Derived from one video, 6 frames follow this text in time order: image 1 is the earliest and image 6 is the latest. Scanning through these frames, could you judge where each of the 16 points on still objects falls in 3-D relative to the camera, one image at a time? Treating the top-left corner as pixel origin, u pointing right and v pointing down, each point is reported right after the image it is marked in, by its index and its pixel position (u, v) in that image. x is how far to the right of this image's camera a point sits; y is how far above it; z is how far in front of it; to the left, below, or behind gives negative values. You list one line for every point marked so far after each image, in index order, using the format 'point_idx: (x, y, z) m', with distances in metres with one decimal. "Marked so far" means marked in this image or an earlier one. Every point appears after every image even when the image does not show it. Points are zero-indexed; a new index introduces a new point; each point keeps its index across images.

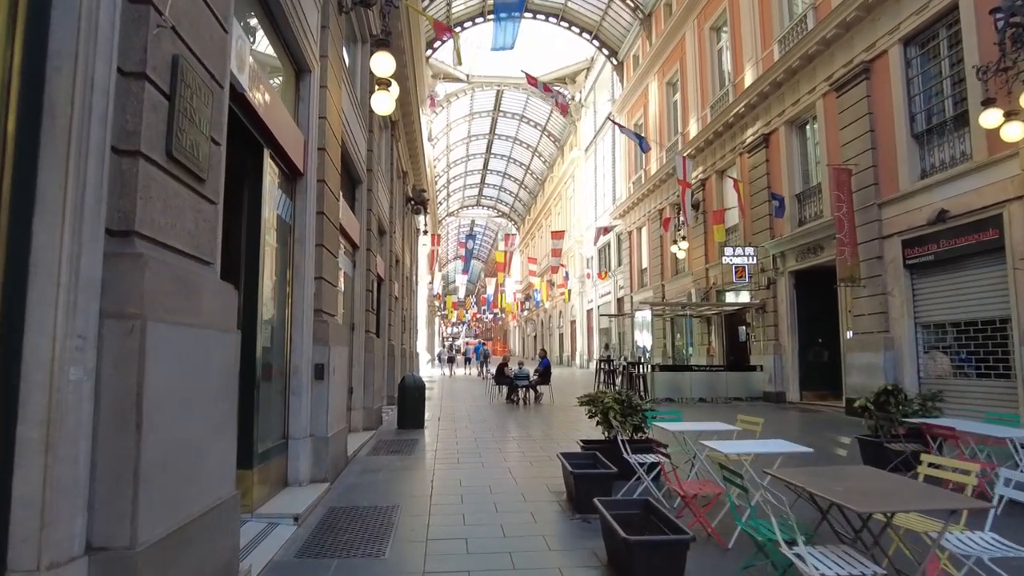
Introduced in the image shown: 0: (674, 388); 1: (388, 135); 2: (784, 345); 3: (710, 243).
0: (+3.9, -2.3, +15.8) m
1: (-2.8, +3.5, +15.3) m
2: (+6.3, -1.3, +15.7) m
3: (+5.8, +1.3, +19.7) m
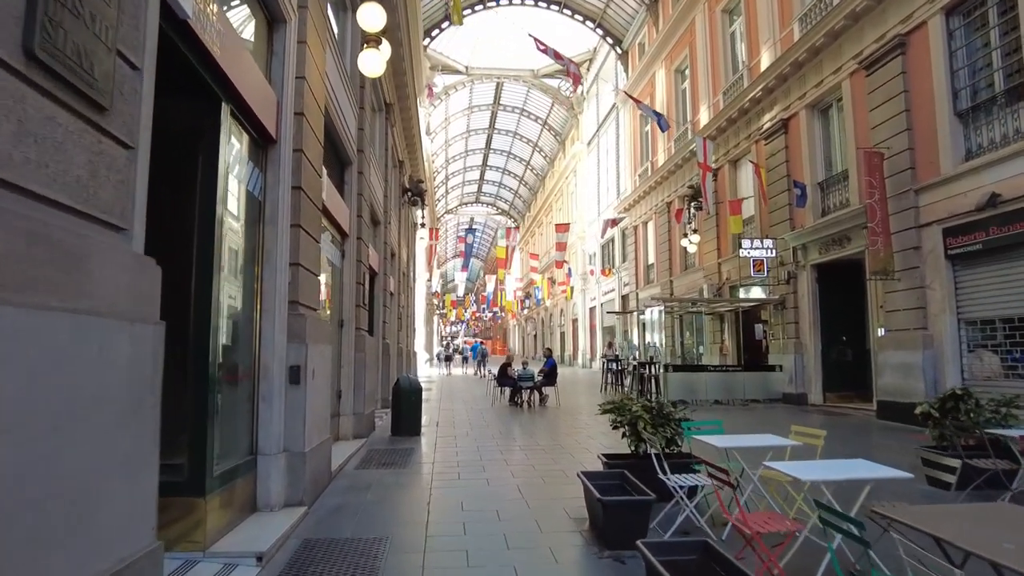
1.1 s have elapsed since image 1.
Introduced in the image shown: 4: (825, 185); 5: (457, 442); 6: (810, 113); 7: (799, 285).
0: (+3.9, -2.2, +14.9) m
1: (-2.7, +3.6, +14.3) m
2: (+6.4, -1.2, +14.7) m
3: (+5.9, +1.5, +18.7) m
4: (+6.6, +2.2, +14.2) m
5: (-0.8, -2.2, +9.6) m
6: (+6.4, +3.8, +14.5) m
7: (+6.4, +0.1, +15.0) m
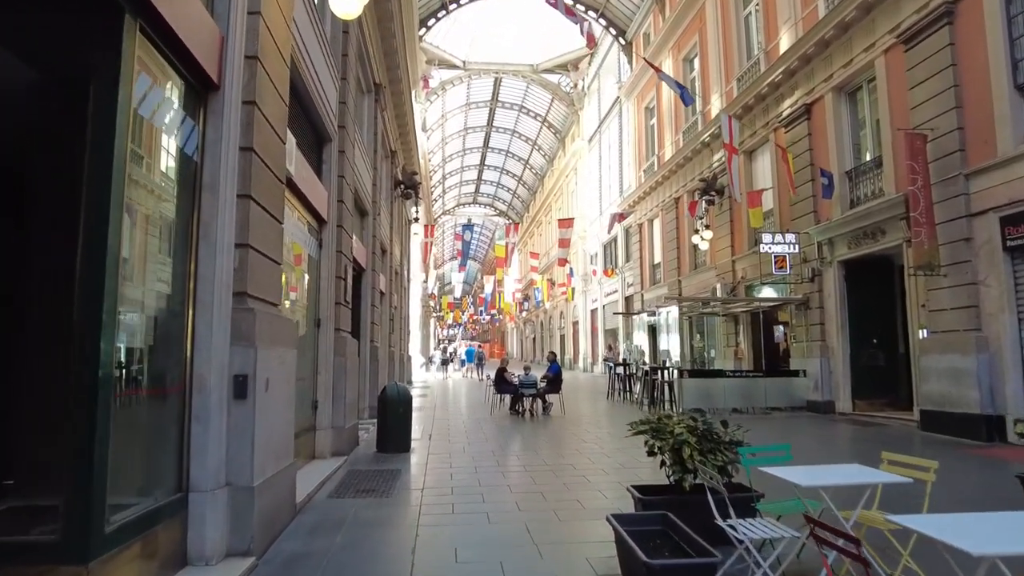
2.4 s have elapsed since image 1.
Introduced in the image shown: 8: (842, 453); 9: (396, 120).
0: (+3.9, -2.2, +13.7) m
1: (-2.7, +3.6, +13.1) m
2: (+6.4, -1.2, +13.5) m
3: (+5.9, +1.5, +17.5) m
4: (+6.6, +2.2, +13.0) m
5: (-0.8, -2.1, +8.4) m
6: (+6.4, +3.8, +13.4) m
7: (+6.4, +0.1, +13.8) m
8: (+4.8, -2.4, +9.8) m
9: (-2.9, +4.2, +17.0) m
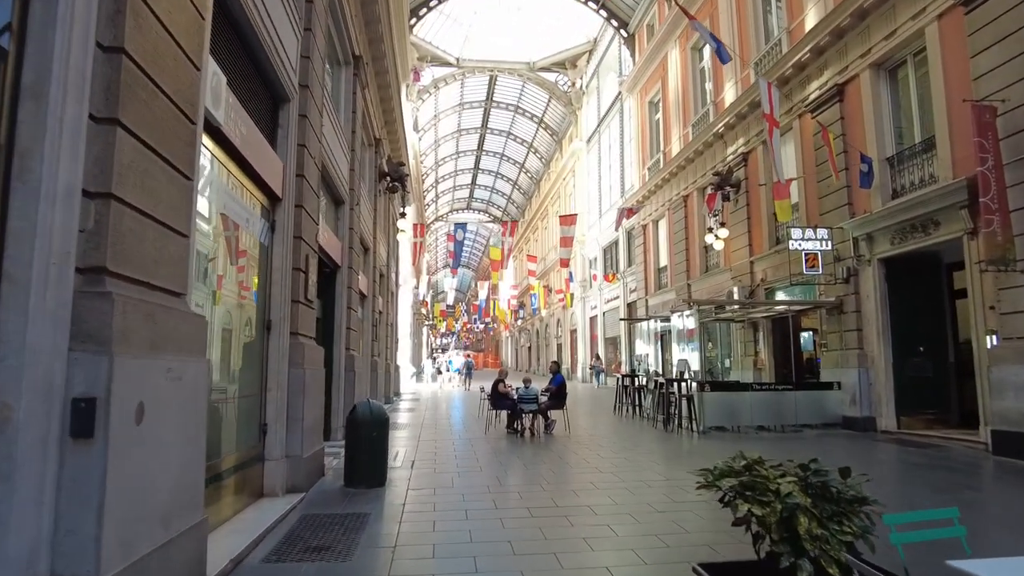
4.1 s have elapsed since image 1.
0: (+3.9, -2.2, +12.0) m
1: (-2.7, +3.6, +11.5) m
2: (+6.3, -1.2, +11.9) m
3: (+5.8, +1.4, +16.0) m
4: (+6.6, +2.2, +11.5) m
5: (-0.8, -2.1, +6.7) m
6: (+6.4, +3.8, +11.9) m
7: (+6.3, +0.1, +12.2) m
8: (+4.8, -2.3, +8.2) m
9: (-3.0, +4.2, +15.4) m
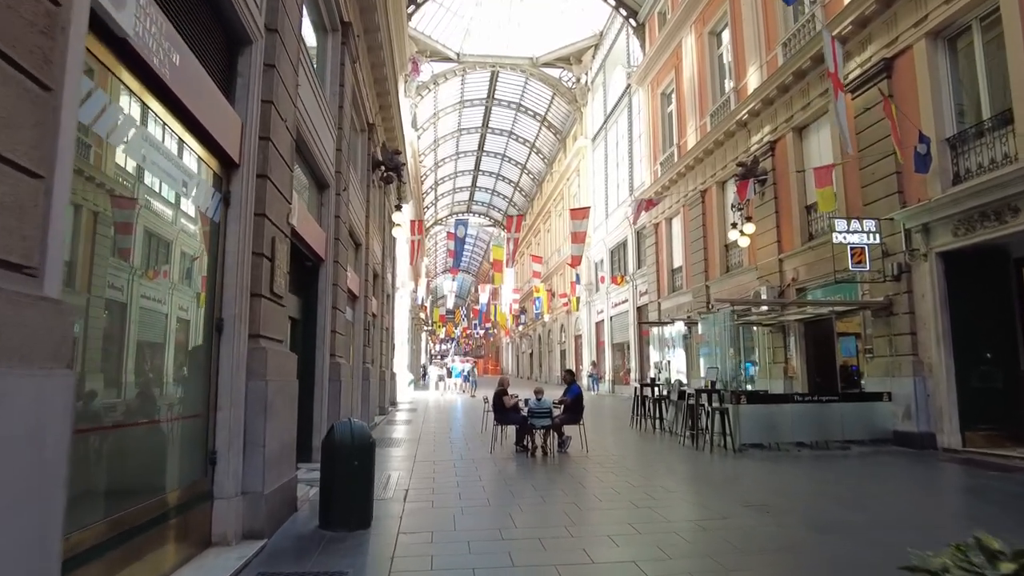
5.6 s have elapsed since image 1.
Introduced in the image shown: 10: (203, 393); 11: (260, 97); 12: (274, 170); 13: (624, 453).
0: (+4.0, -2.2, +10.6) m
1: (-2.6, +3.7, +10.1) m
2: (+6.5, -1.2, +10.5) m
3: (+5.9, +1.4, +14.6) m
4: (+6.7, +2.2, +10.1) m
5: (-0.6, -2.0, +5.3) m
6: (+6.5, +3.8, +10.5) m
7: (+6.5, +0.1, +10.8) m
8: (+4.9, -2.3, +6.8) m
9: (-2.8, +4.2, +14.0) m
10: (-2.2, -0.8, +4.9) m
11: (-2.1, +1.6, +5.7) m
12: (-2.1, +1.0, +5.9) m
13: (+1.8, -2.6, +10.8) m
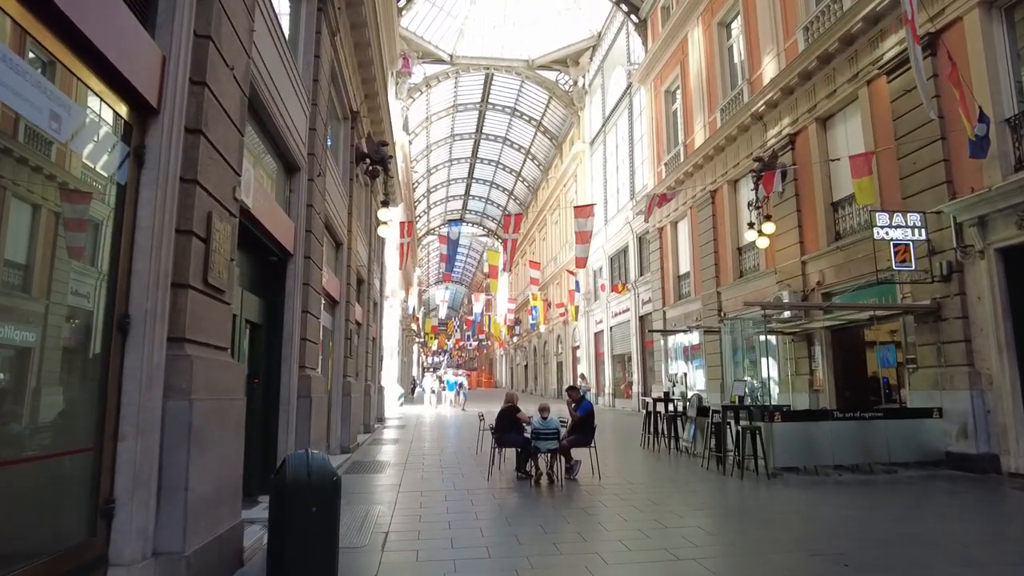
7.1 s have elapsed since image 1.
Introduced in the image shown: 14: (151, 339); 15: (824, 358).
0: (+4.0, -2.2, +9.3) m
1: (-2.6, +3.6, +8.8) m
2: (+6.5, -1.2, +9.2) m
3: (+5.9, +1.3, +13.3) m
4: (+6.7, +2.2, +8.9) m
5: (-0.5, -1.9, +3.9) m
6: (+6.5, +3.8, +9.3) m
7: (+6.5, +0.1, +9.6) m
8: (+5.0, -2.2, +5.4) m
9: (-2.9, +4.1, +12.7) m
10: (-2.2, -0.7, +3.5) m
11: (-2.1, +1.7, +4.4) m
12: (-2.0, +1.1, +4.6) m
13: (+1.8, -2.6, +9.4) m
14: (-2.0, -0.3, +3.8) m
15: (+5.9, -1.3, +12.7) m
